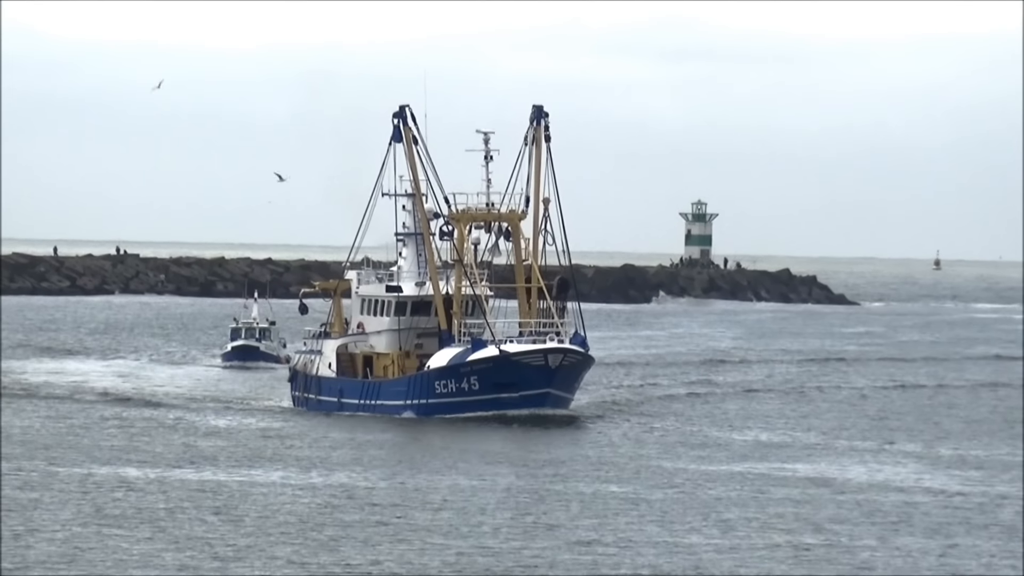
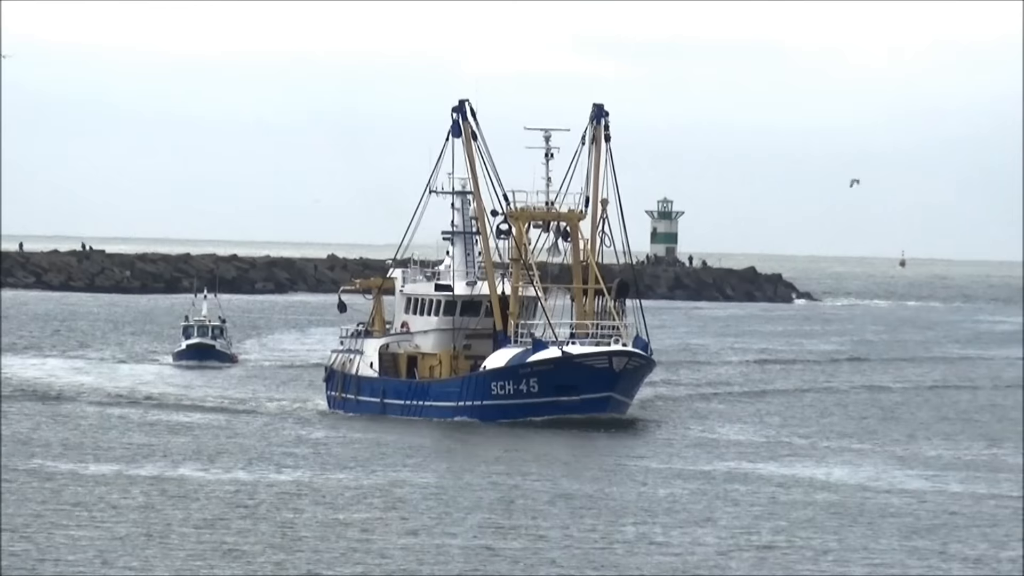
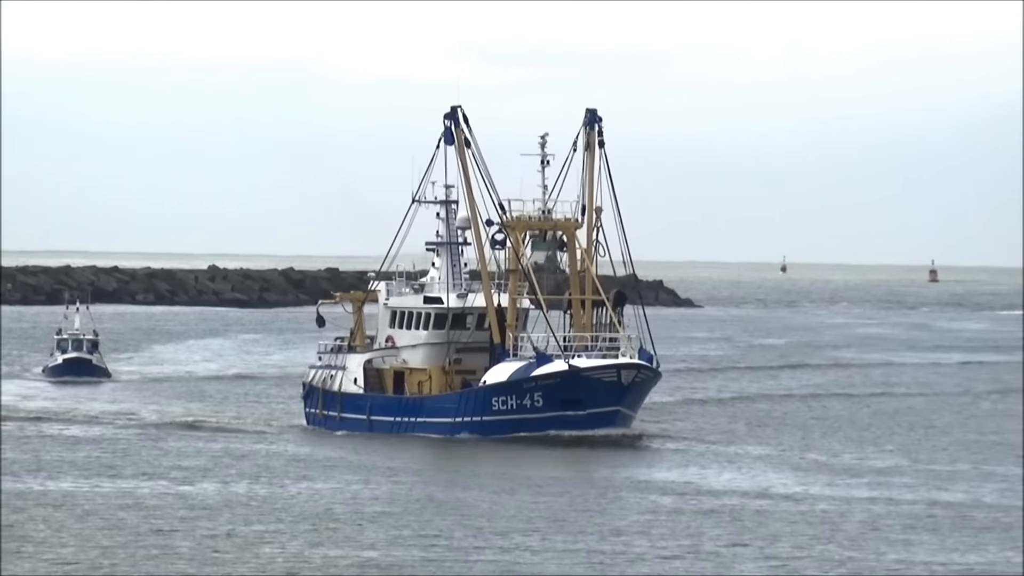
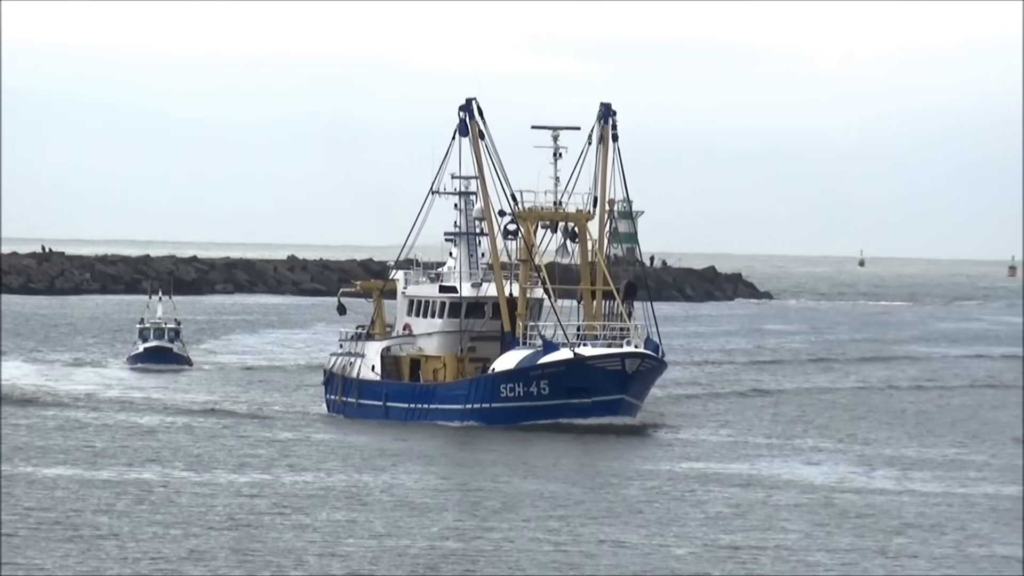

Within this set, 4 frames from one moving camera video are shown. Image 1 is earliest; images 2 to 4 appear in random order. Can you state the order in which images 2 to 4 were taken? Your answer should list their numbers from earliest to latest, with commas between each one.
2, 4, 3
